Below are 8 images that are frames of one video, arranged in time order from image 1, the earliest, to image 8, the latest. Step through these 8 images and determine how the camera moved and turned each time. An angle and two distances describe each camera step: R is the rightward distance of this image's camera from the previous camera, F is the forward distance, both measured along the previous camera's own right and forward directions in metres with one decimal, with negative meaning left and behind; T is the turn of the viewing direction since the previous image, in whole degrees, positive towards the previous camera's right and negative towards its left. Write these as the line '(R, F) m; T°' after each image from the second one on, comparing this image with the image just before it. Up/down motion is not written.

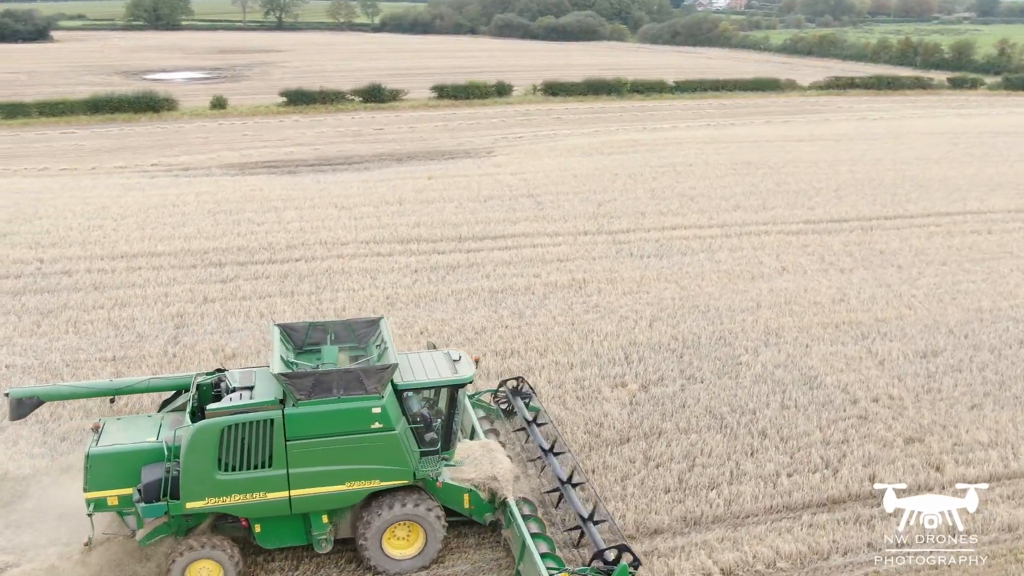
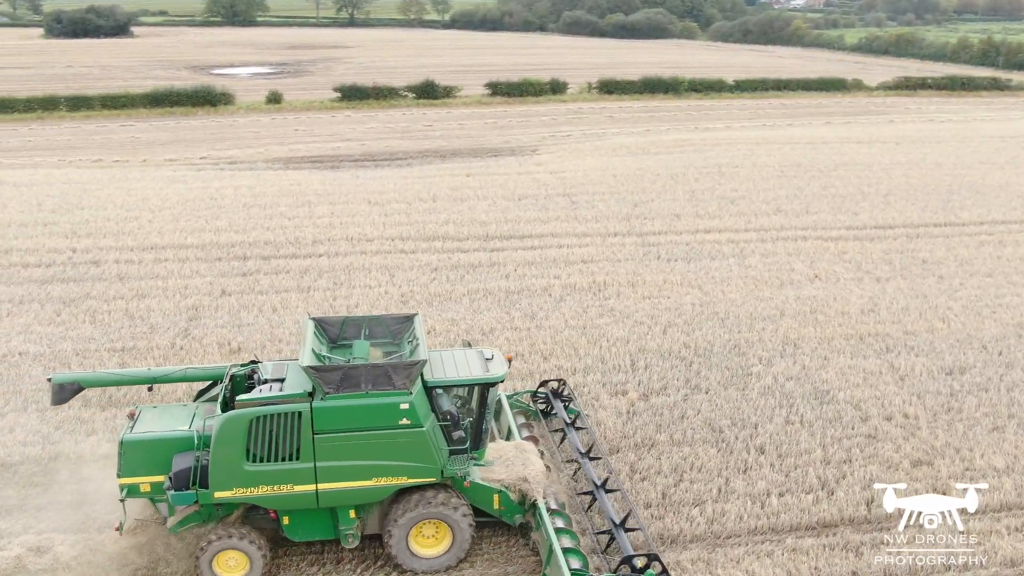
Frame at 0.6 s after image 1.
(+0.8, +0.3) m; -4°
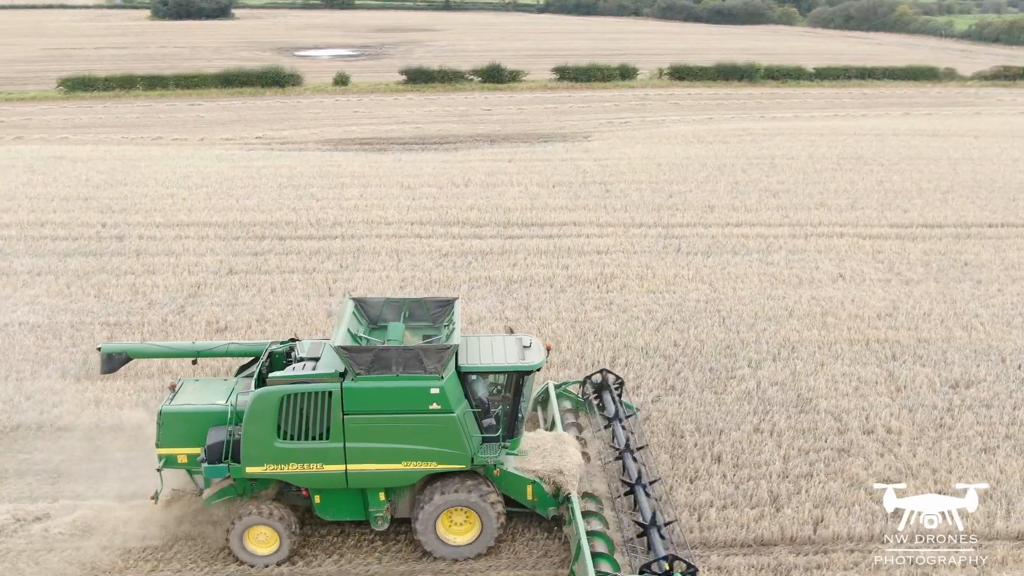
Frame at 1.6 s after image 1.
(+1.4, +0.4) m; -6°
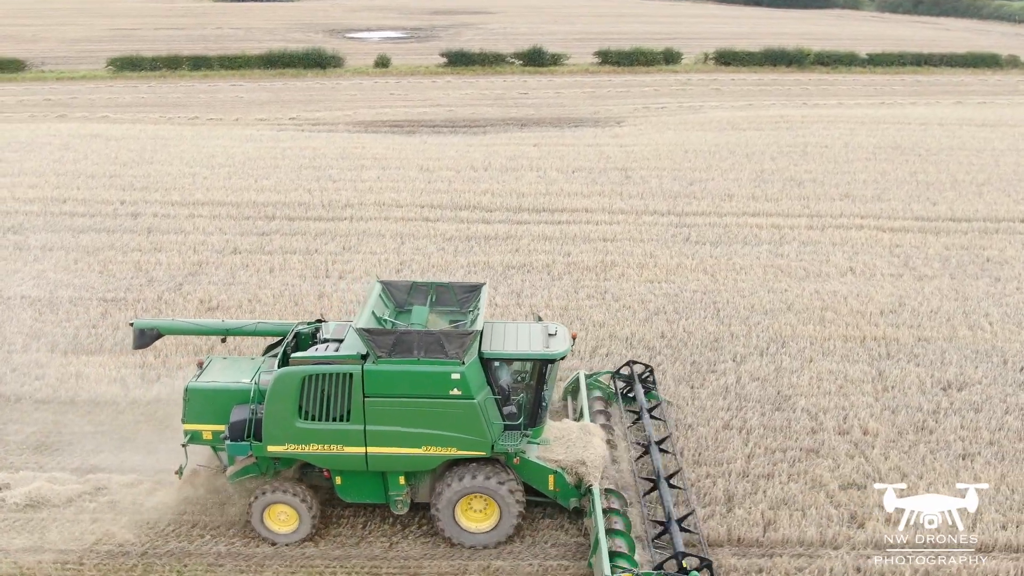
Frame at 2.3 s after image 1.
(+0.9, +0.2) m; -4°
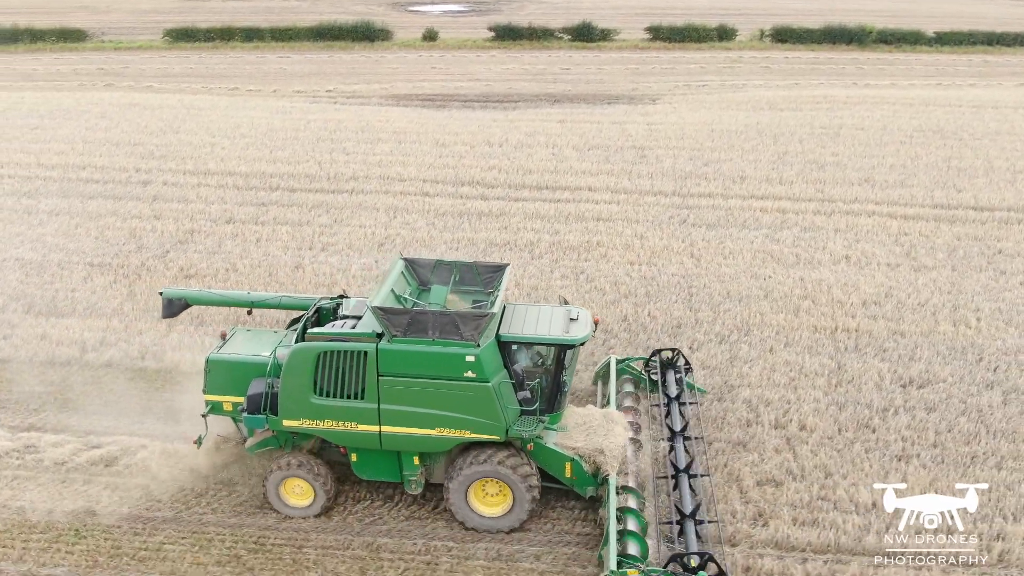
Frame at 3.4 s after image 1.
(+1.4, +0.2) m; -5°
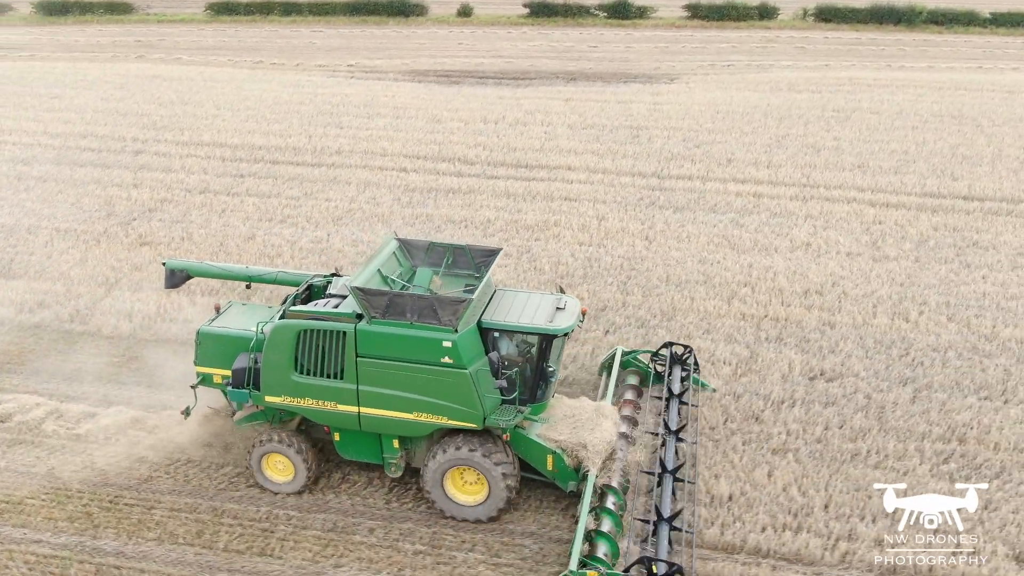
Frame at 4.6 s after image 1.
(+1.8, +0.1) m; -5°
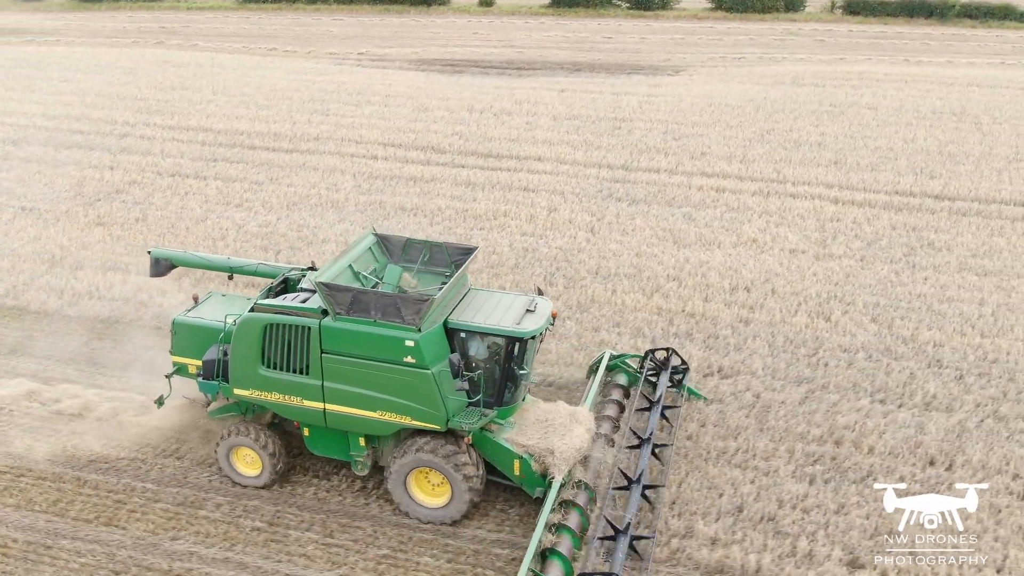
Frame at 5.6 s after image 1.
(+1.6, 0.0) m; -4°
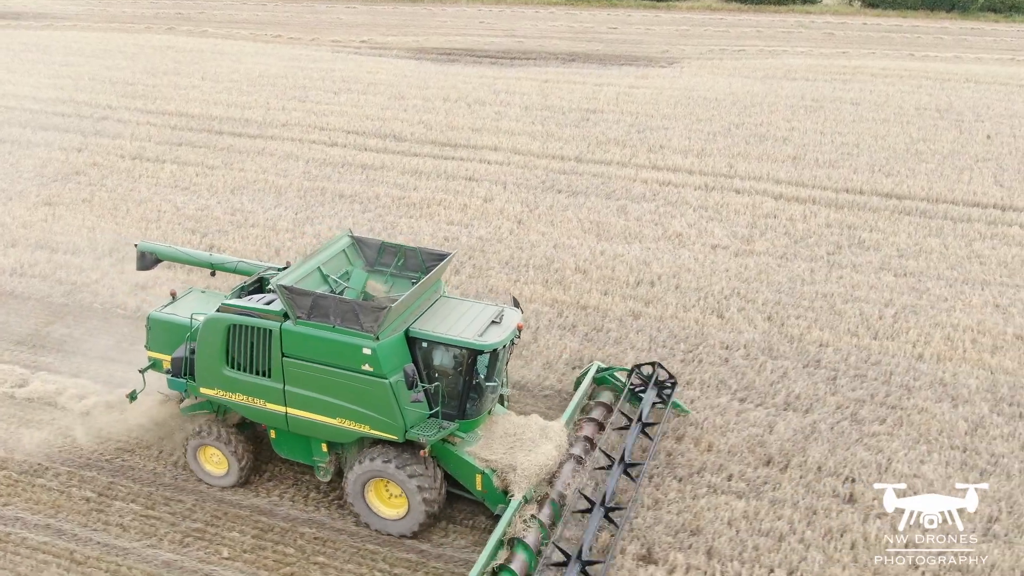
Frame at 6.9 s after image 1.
(+1.8, 0.0) m; -4°
